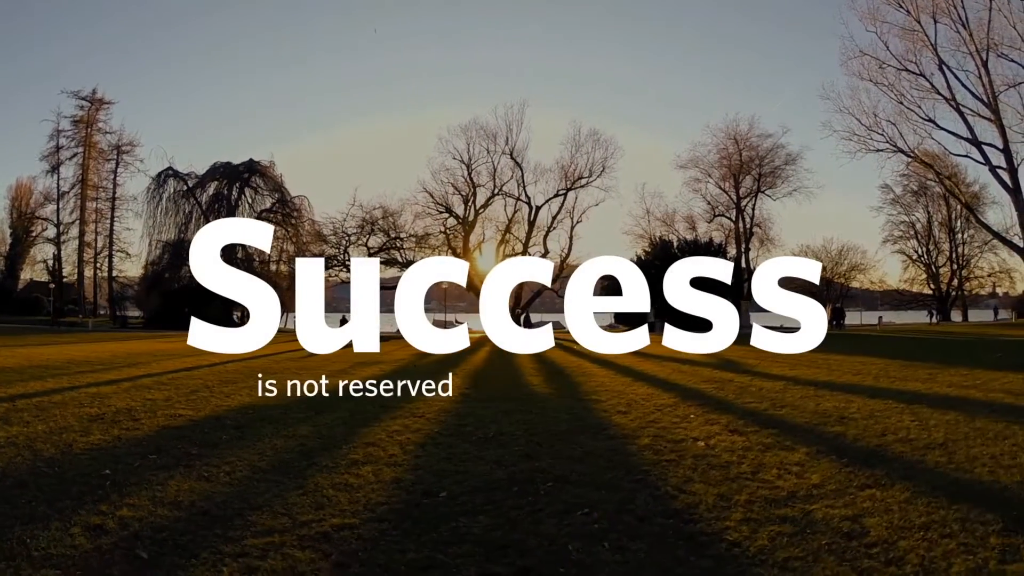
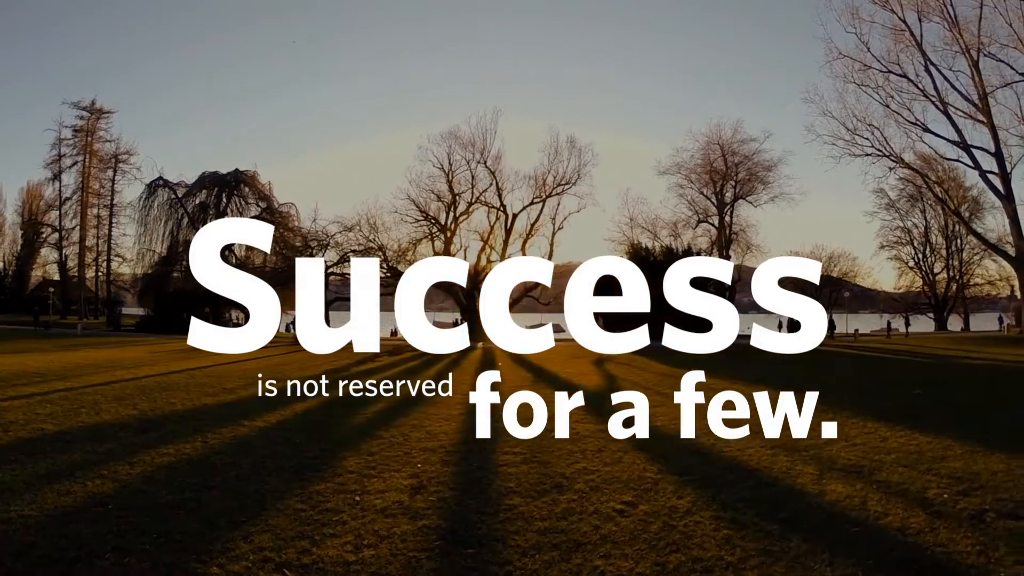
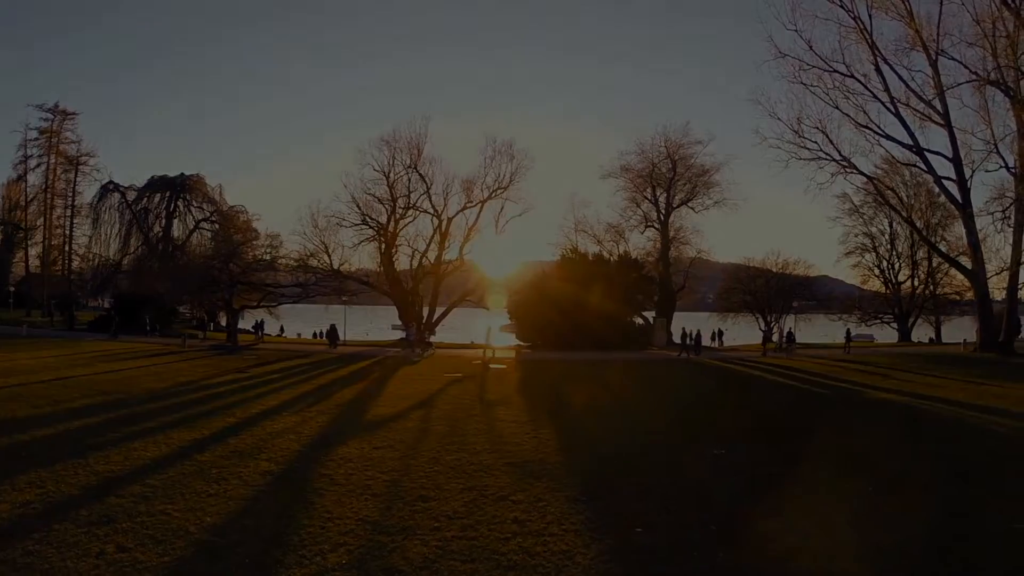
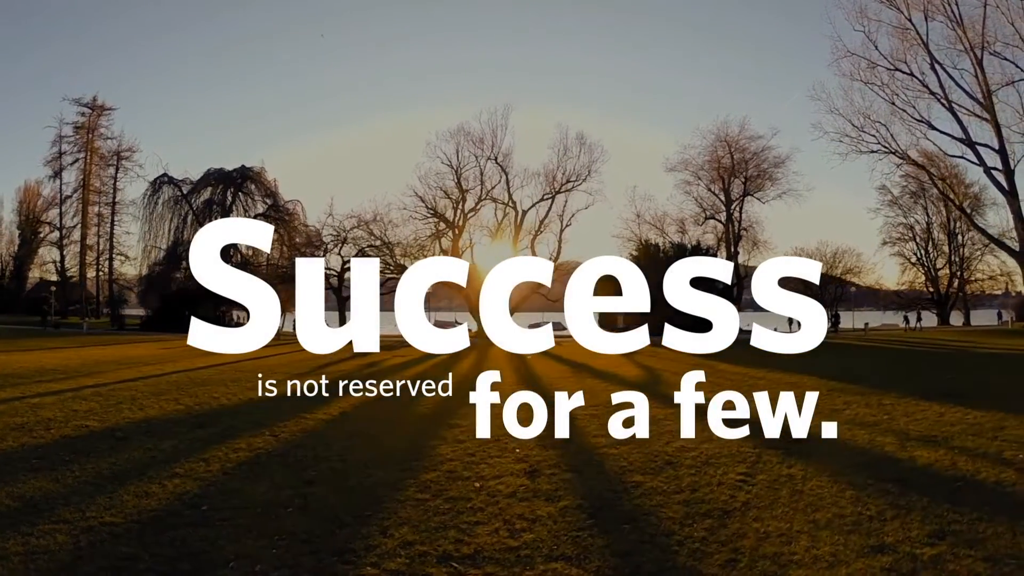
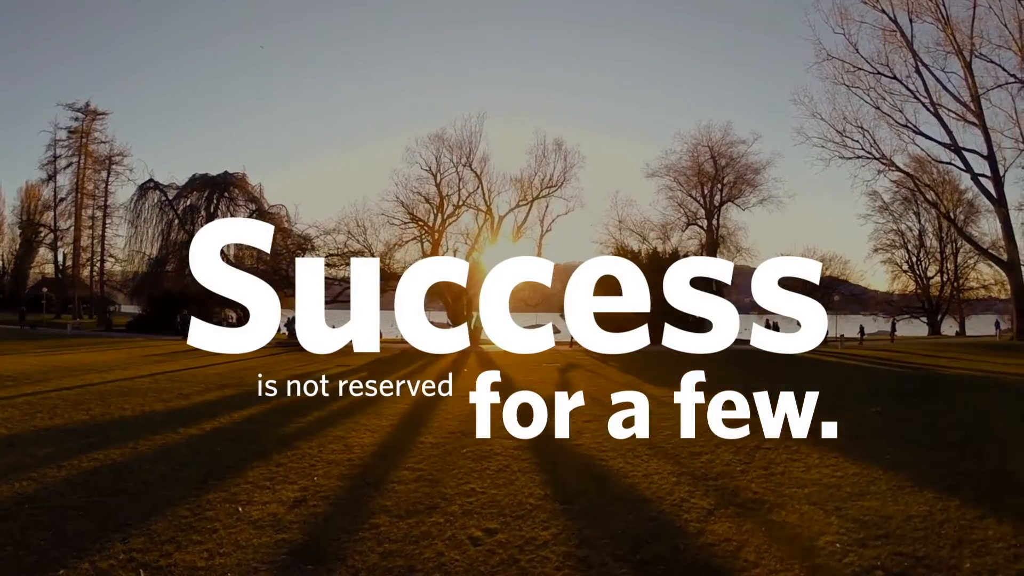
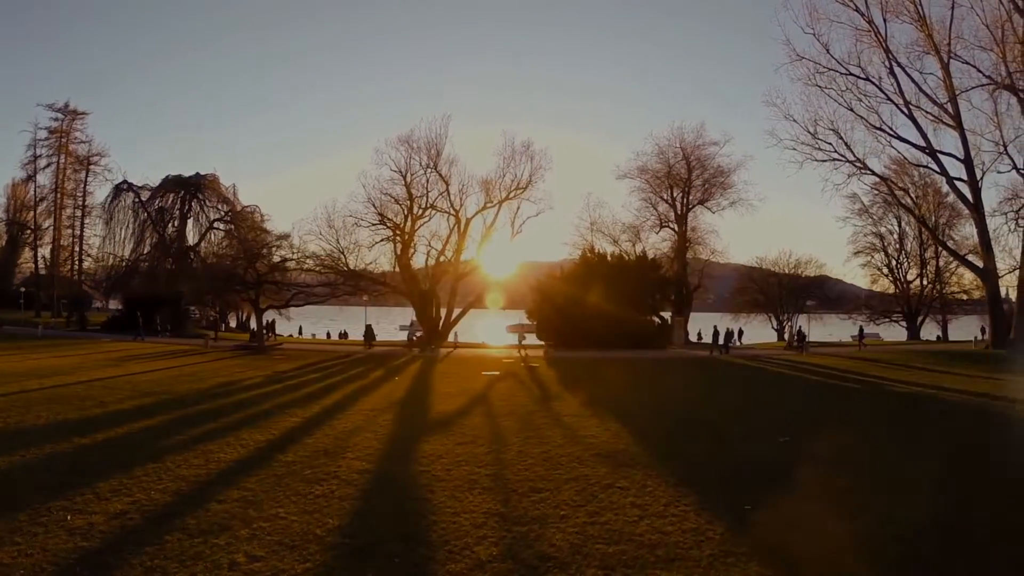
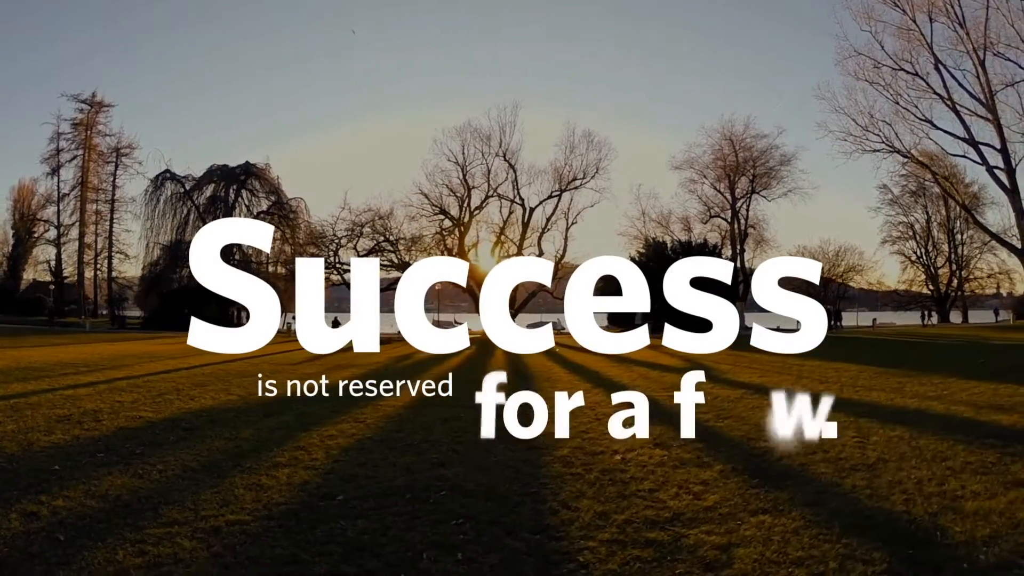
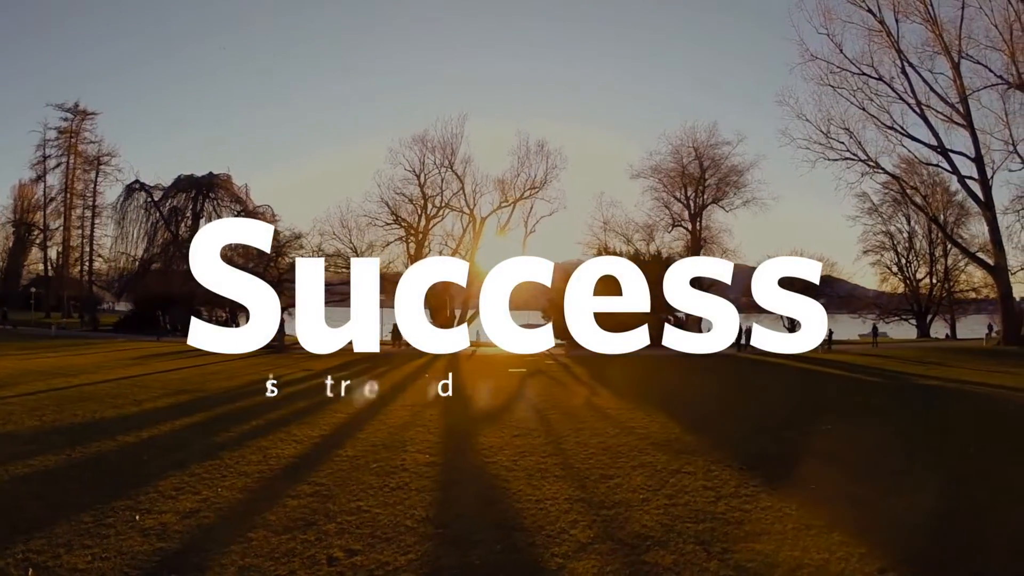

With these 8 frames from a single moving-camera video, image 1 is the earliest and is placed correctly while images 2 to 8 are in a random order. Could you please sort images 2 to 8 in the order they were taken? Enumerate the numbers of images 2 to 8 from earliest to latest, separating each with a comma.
7, 4, 2, 5, 8, 6, 3
